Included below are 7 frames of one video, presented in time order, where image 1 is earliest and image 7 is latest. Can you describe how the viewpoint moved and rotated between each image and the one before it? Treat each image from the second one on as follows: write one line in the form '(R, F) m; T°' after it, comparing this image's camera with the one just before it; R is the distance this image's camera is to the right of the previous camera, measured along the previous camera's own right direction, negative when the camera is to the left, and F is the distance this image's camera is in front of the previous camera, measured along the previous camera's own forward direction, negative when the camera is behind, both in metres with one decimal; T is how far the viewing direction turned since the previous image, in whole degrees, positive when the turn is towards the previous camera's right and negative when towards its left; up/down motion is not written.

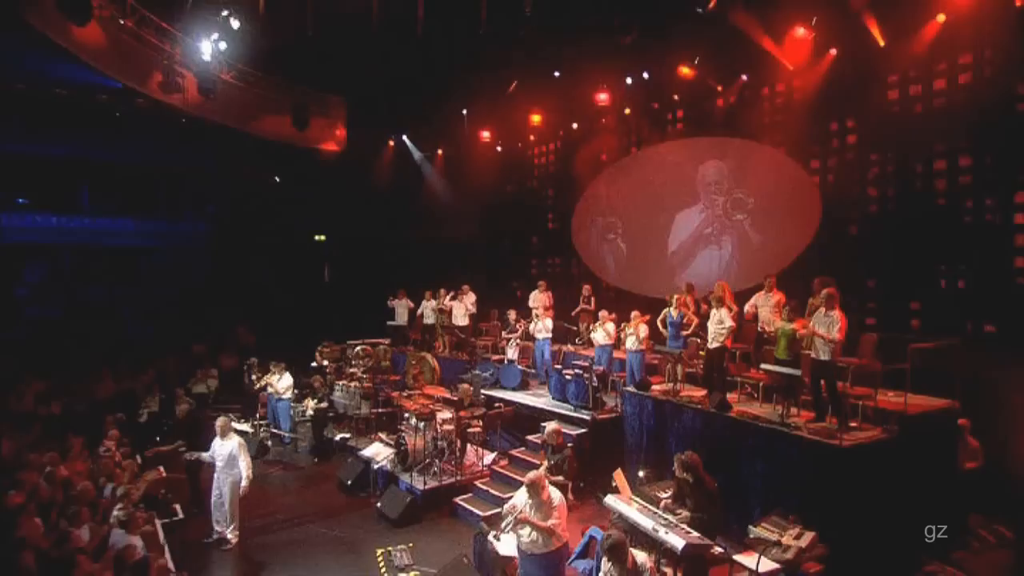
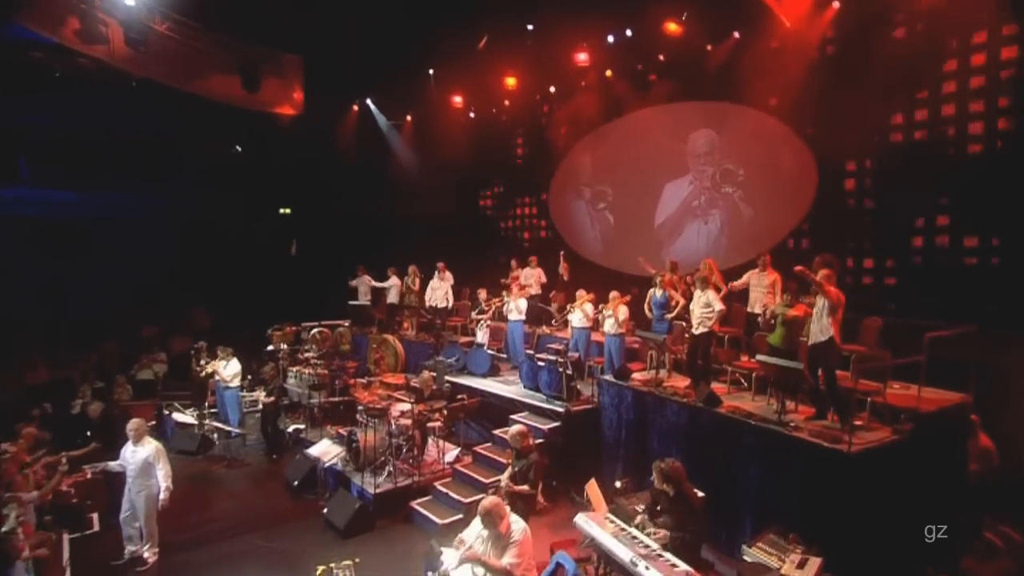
(+0.3, +1.2) m; +2°
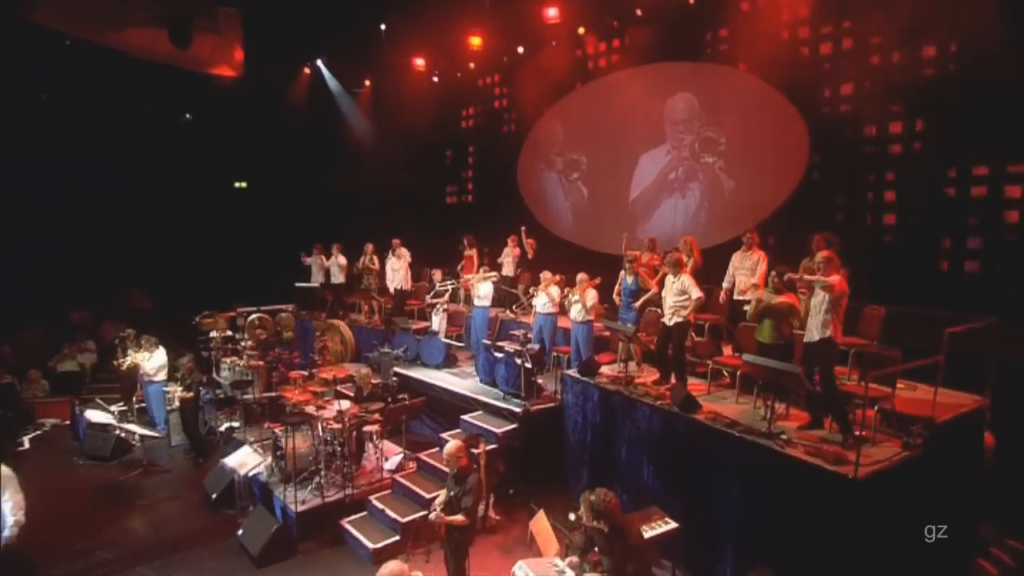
(+0.5, +1.4) m; +2°
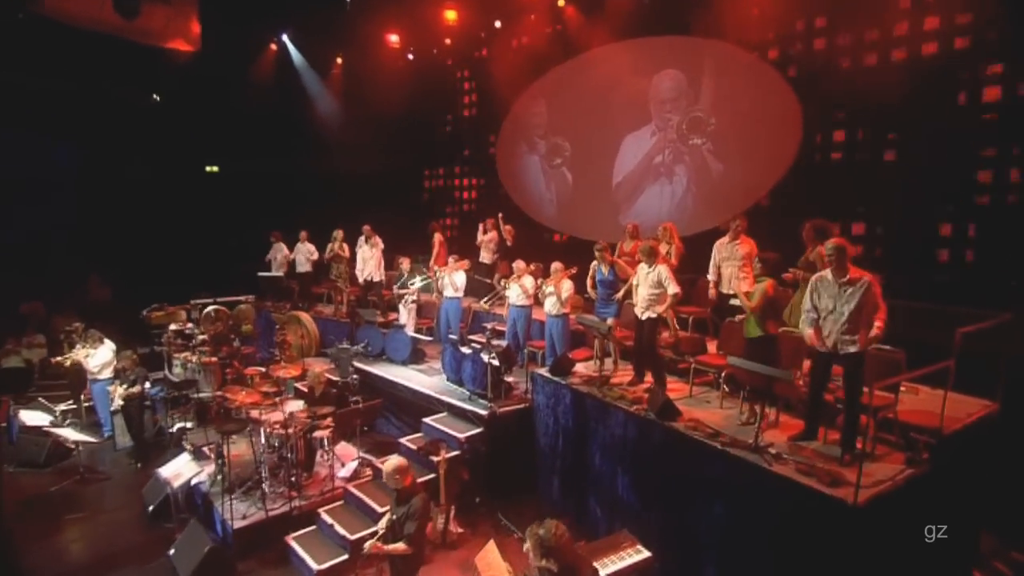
(+0.4, +0.8) m; +1°
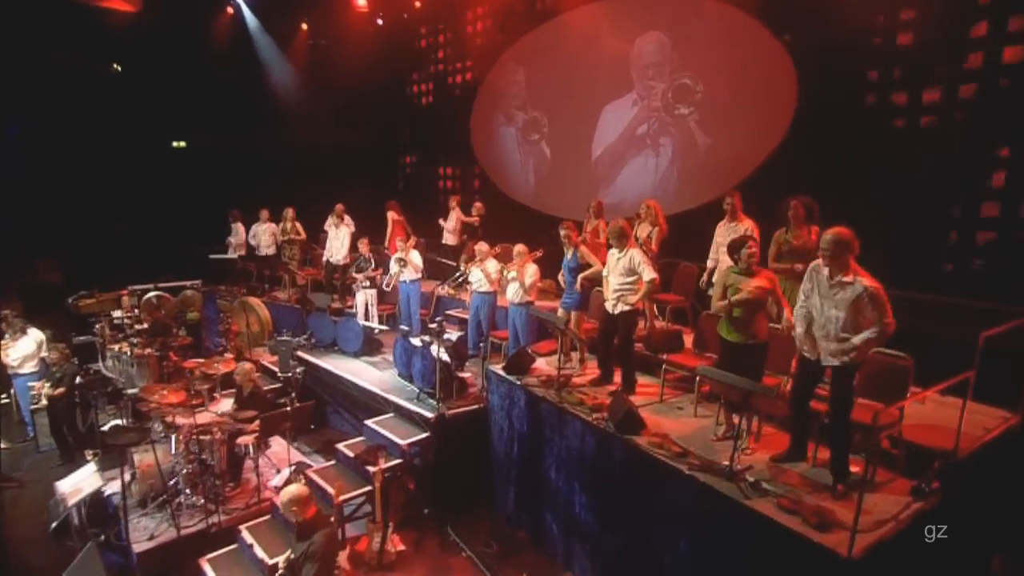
(+0.6, +1.0) m; 0°
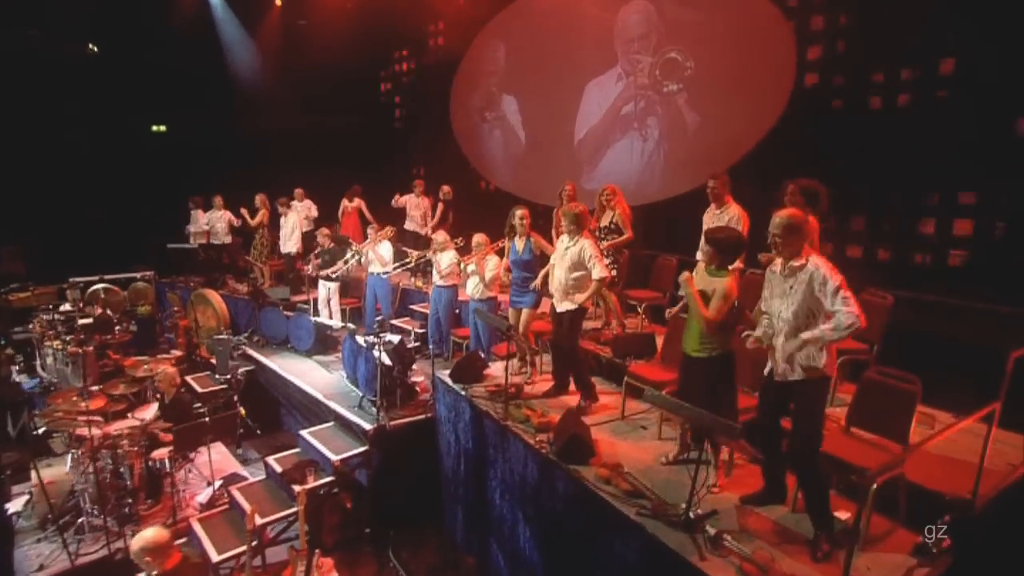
(+0.6, +0.9) m; -1°
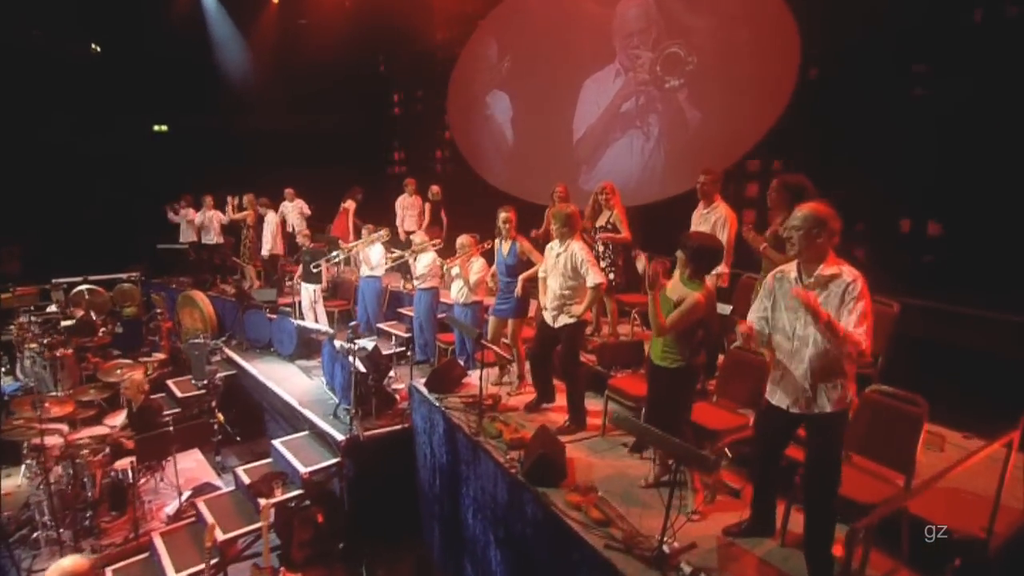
(+0.3, +0.4) m; -1°
